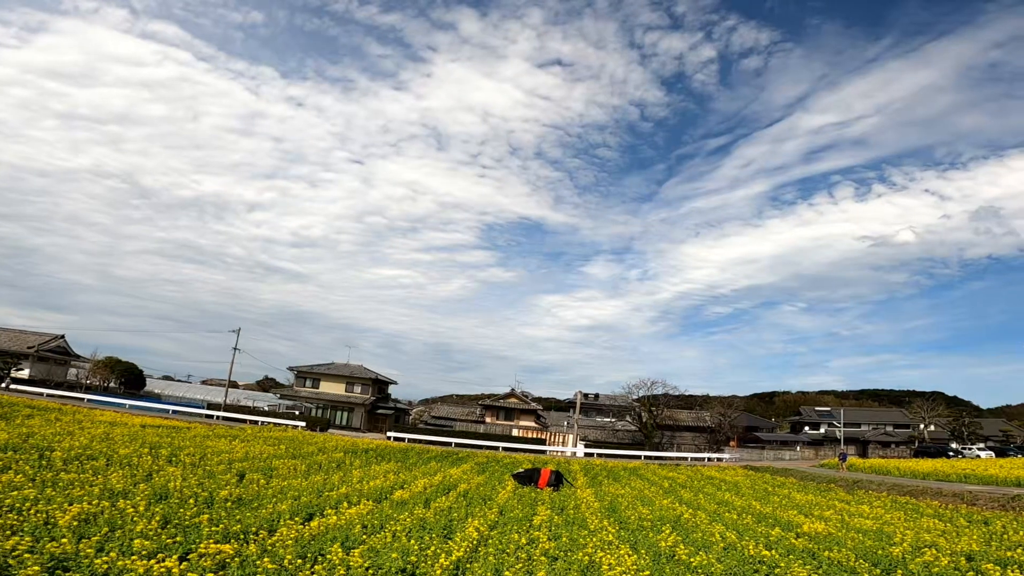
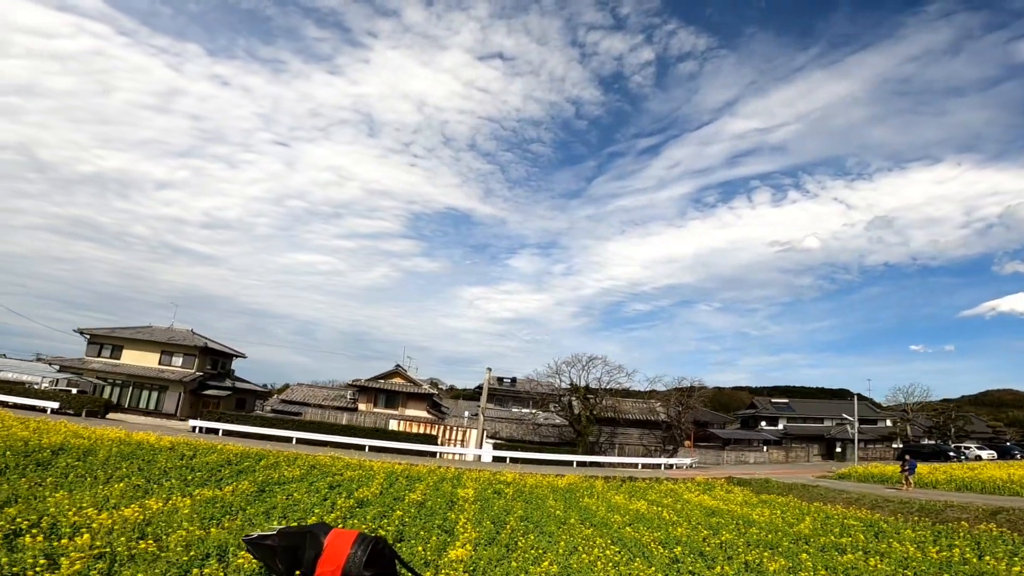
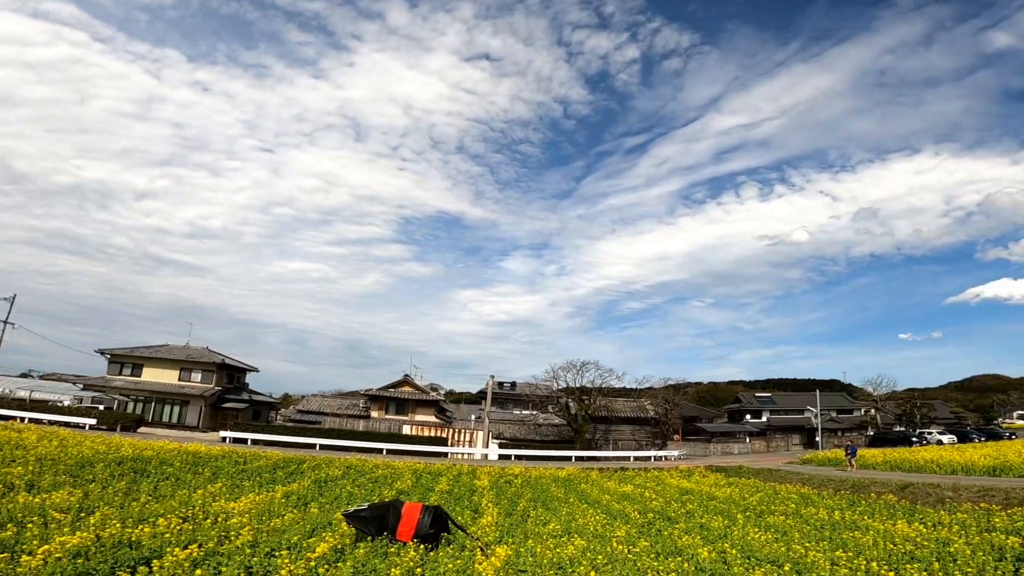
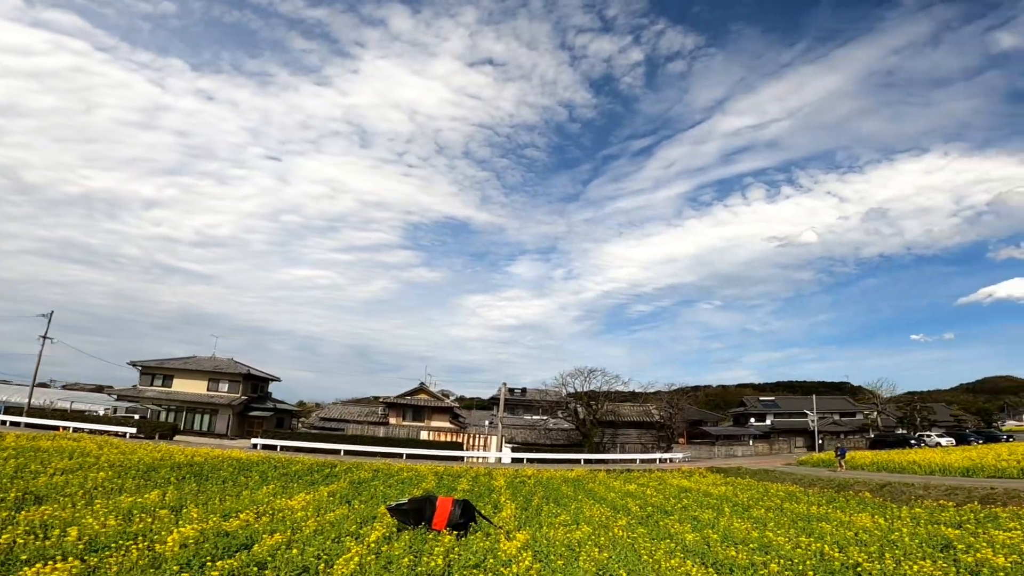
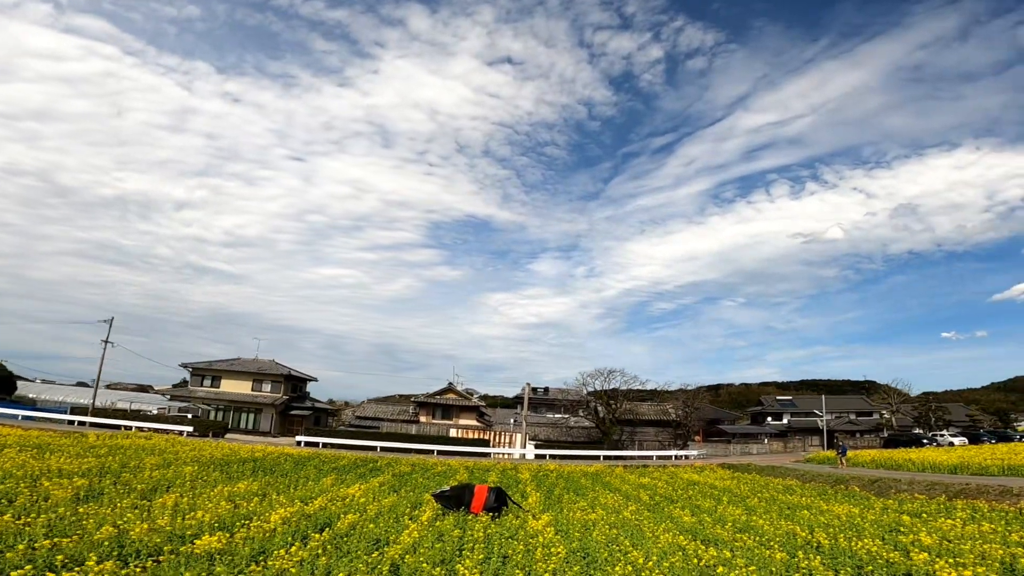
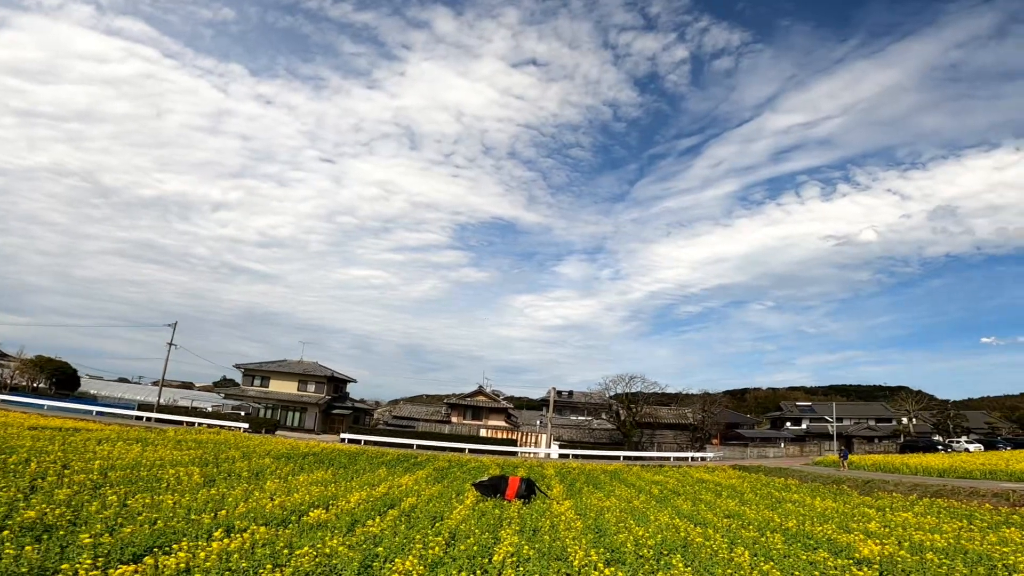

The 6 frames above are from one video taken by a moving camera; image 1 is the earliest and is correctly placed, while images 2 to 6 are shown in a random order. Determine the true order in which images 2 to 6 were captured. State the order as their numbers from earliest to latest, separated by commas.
6, 5, 4, 3, 2
